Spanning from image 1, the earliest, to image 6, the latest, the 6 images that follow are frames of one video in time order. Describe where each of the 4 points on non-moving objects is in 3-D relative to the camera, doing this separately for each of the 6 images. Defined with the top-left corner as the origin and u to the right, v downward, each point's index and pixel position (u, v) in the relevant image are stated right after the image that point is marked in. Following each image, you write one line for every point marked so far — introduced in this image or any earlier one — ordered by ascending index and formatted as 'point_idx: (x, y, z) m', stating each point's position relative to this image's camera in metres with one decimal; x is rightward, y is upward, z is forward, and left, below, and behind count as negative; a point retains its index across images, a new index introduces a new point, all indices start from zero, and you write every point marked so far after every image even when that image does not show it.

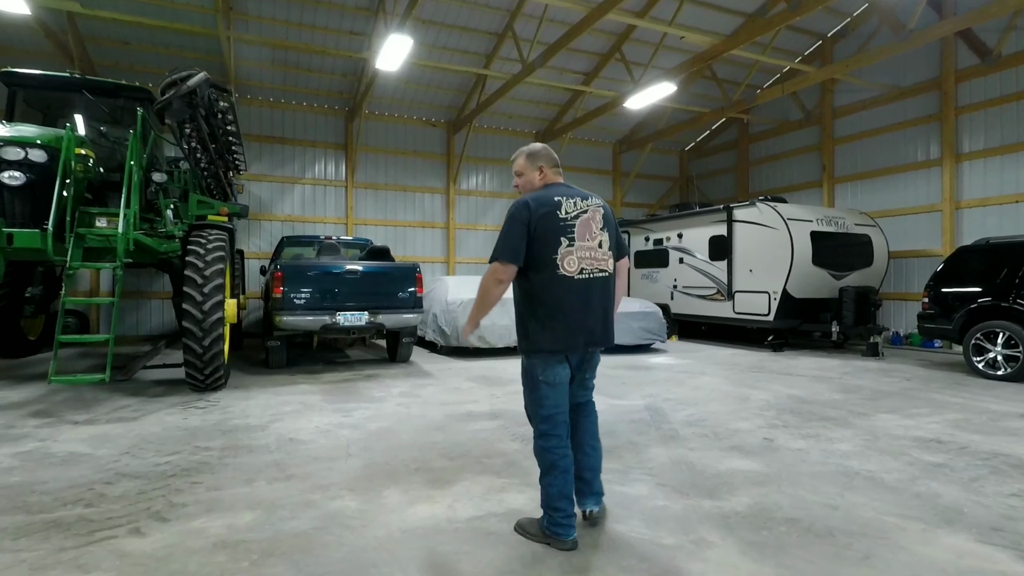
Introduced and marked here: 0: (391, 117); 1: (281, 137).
0: (-2.4, +3.4, +11.6) m
1: (-4.3, +2.8, +10.8) m
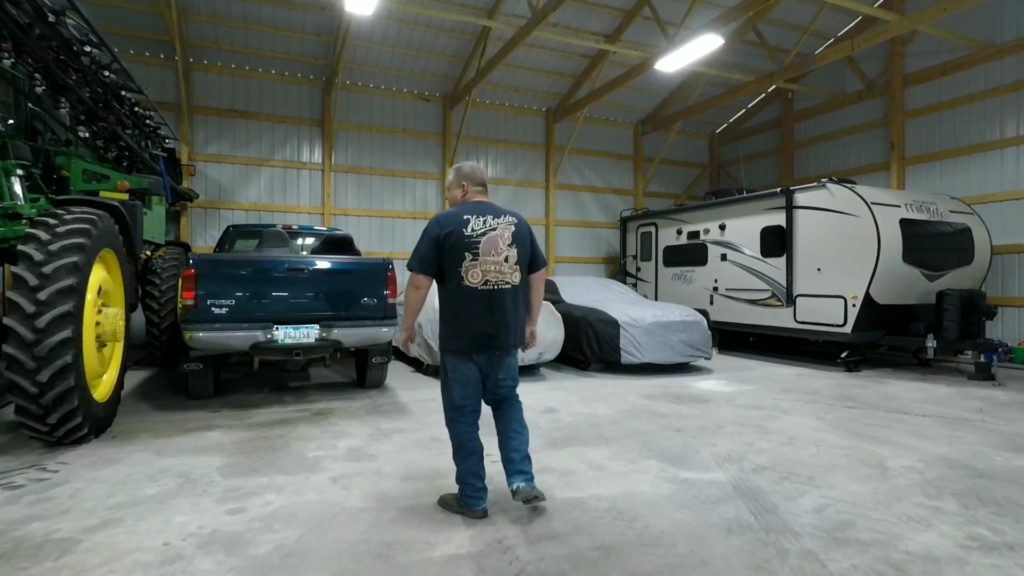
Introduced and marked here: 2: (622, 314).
0: (-2.3, +3.4, +9.8) m
1: (-4.2, +2.8, +9.1) m
2: (+1.3, -0.3, +6.5) m
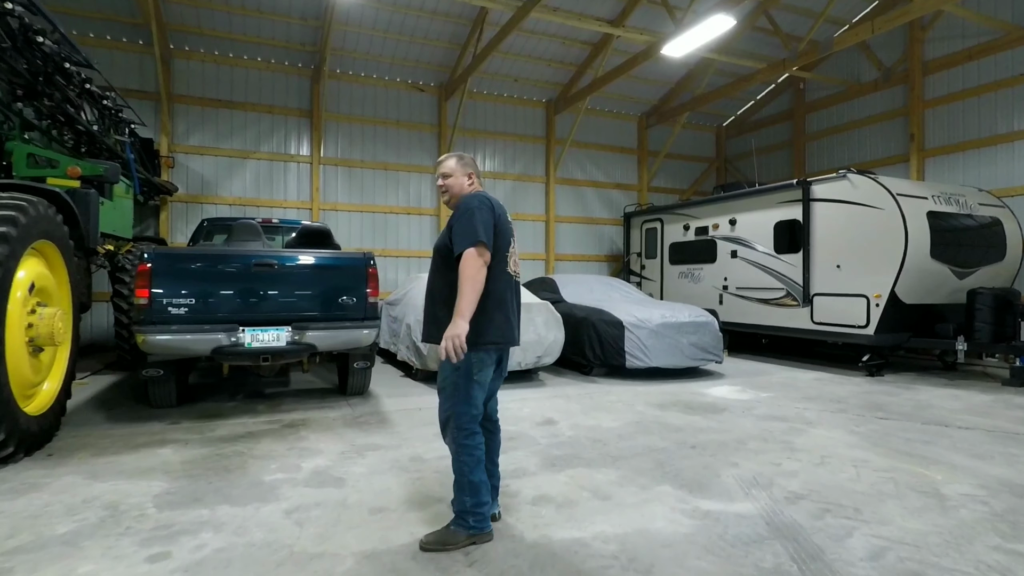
0: (-2.4, +3.4, +9.4) m
1: (-4.3, +2.8, +8.7) m
2: (+1.2, -0.3, +6.0) m
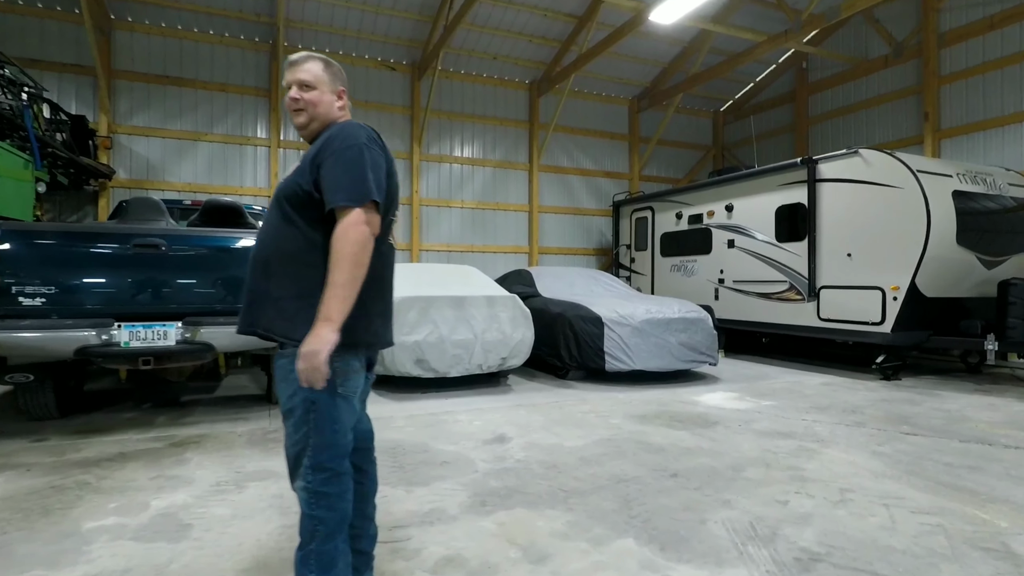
0: (-2.7, +3.5, +8.6) m
1: (-4.6, +2.9, +7.9) m
2: (+0.9, -0.2, +5.3) m
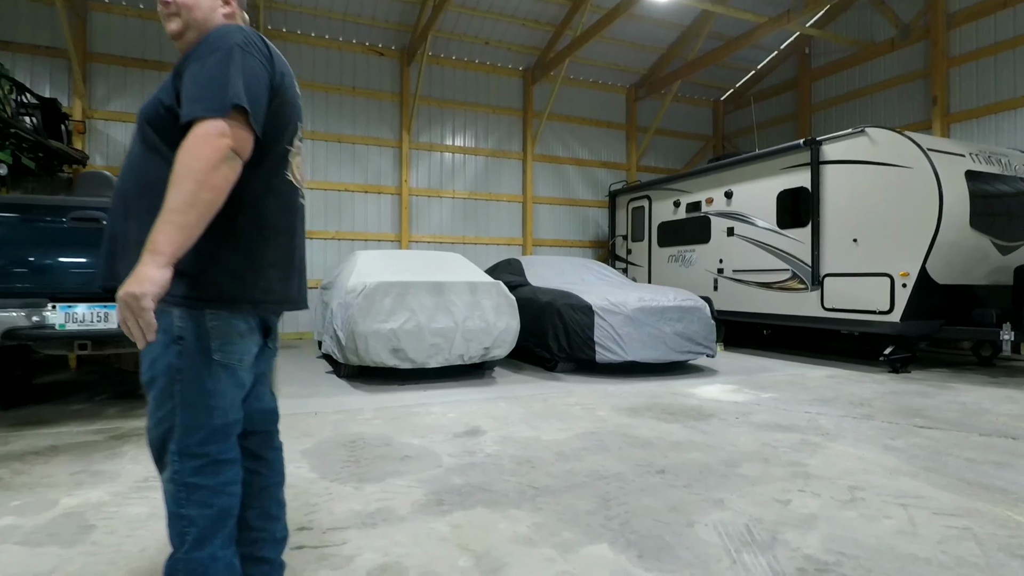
0: (-2.8, +3.6, +8.3) m
1: (-4.7, +3.0, +7.6) m
2: (+0.8, -0.1, +5.0) m
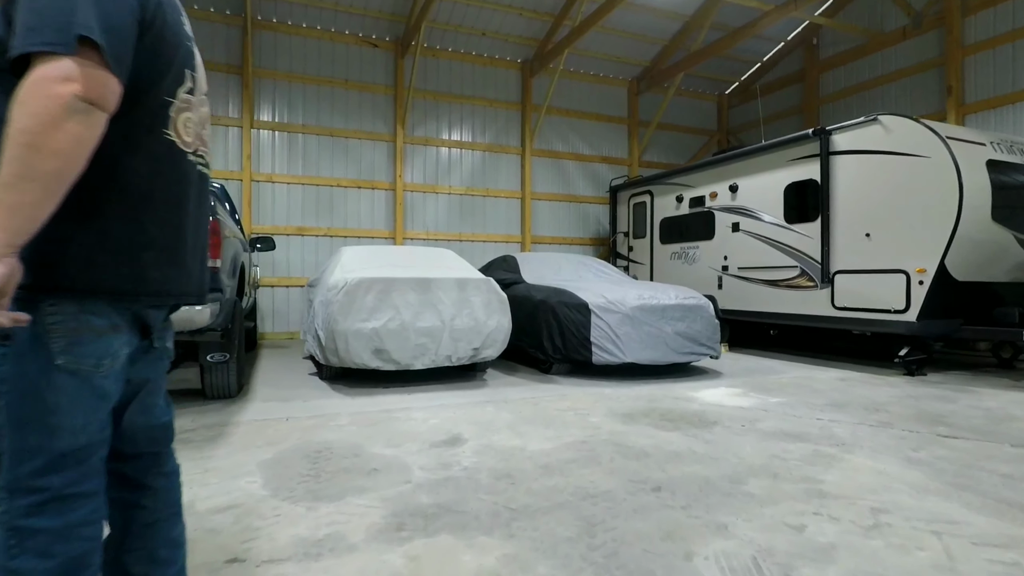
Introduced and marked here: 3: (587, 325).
0: (-2.8, +3.6, +8.1) m
1: (-4.8, +3.0, +7.4) m
2: (+0.7, -0.1, +4.7) m
3: (+0.6, -0.3, +4.5) m
